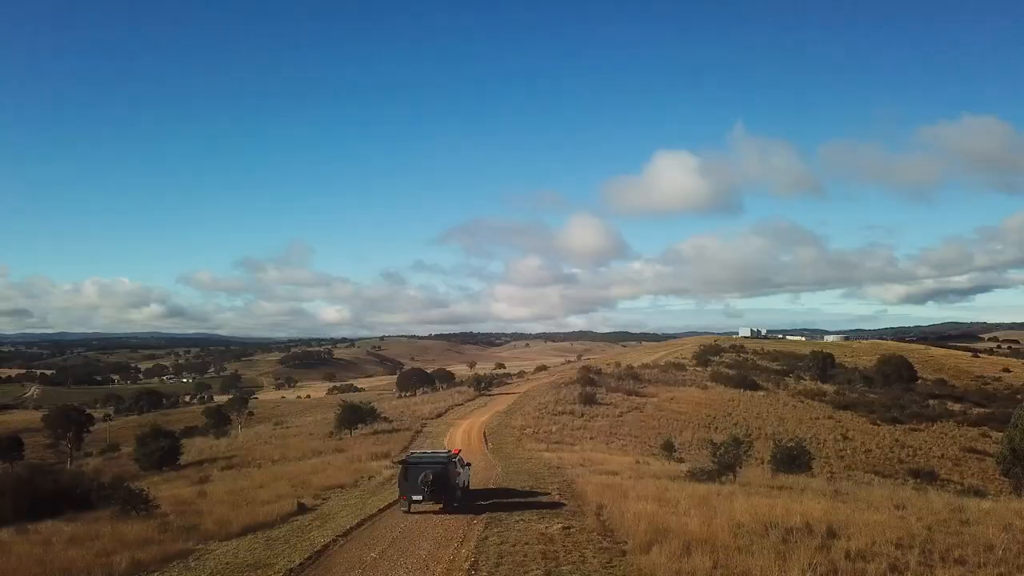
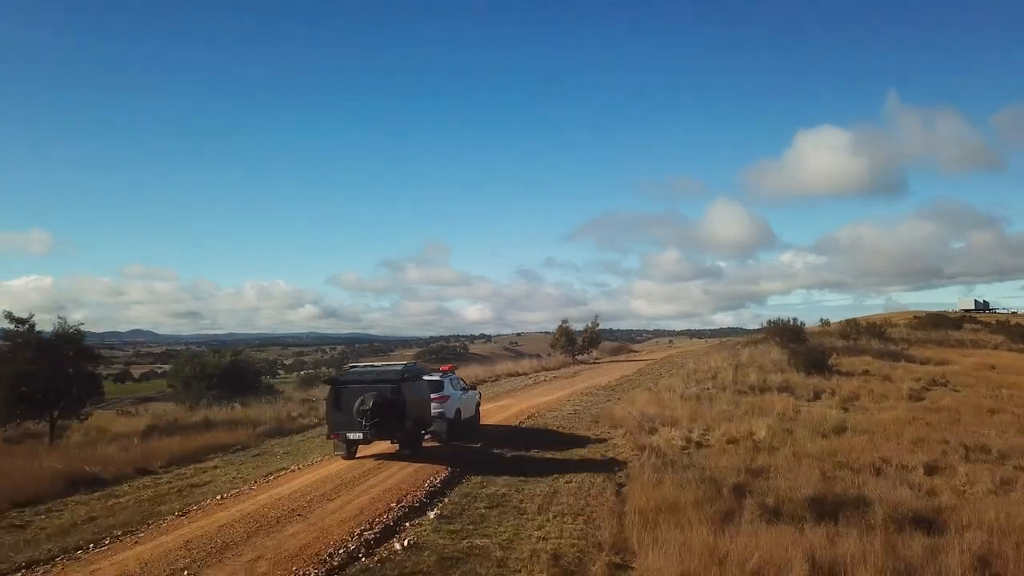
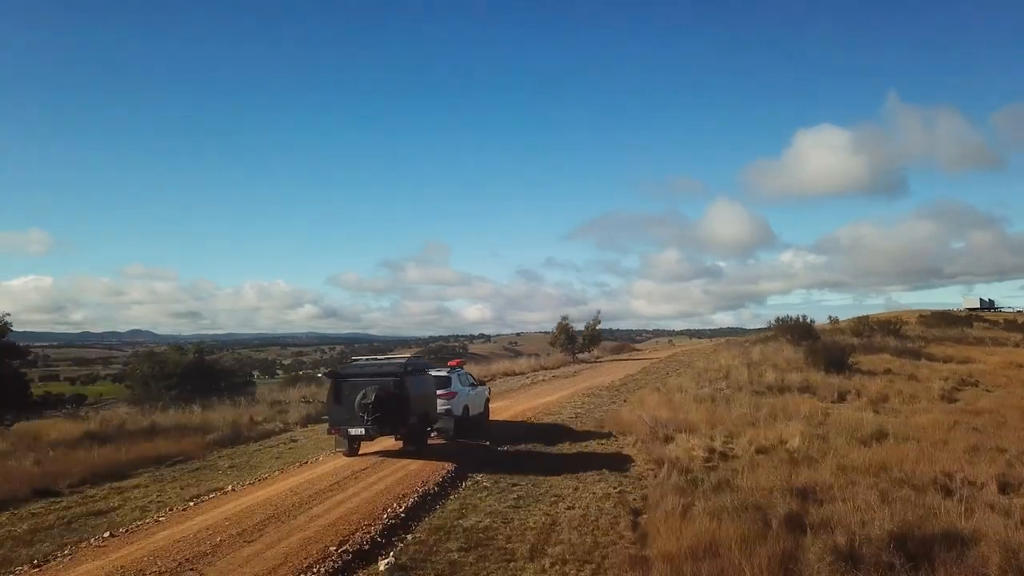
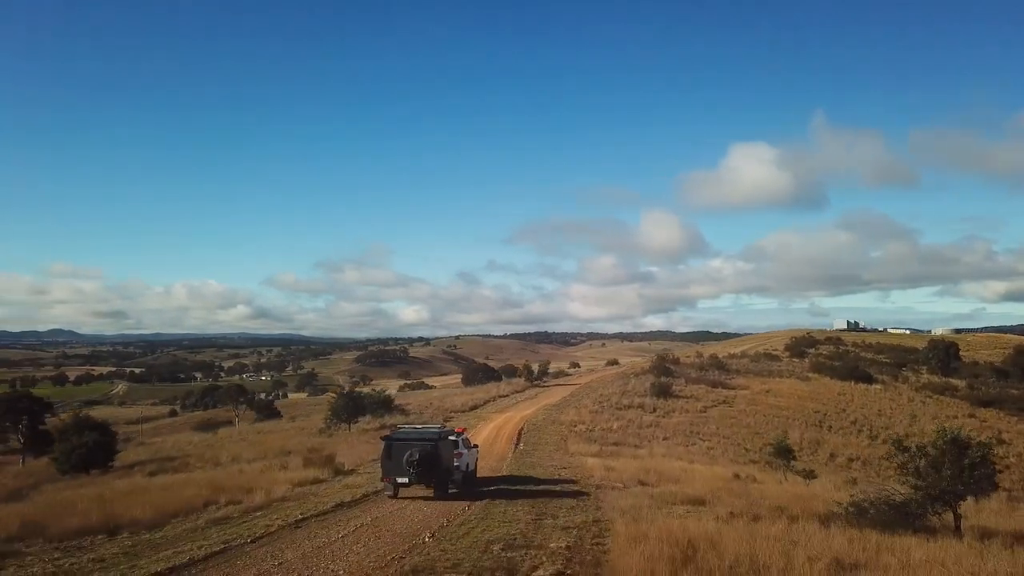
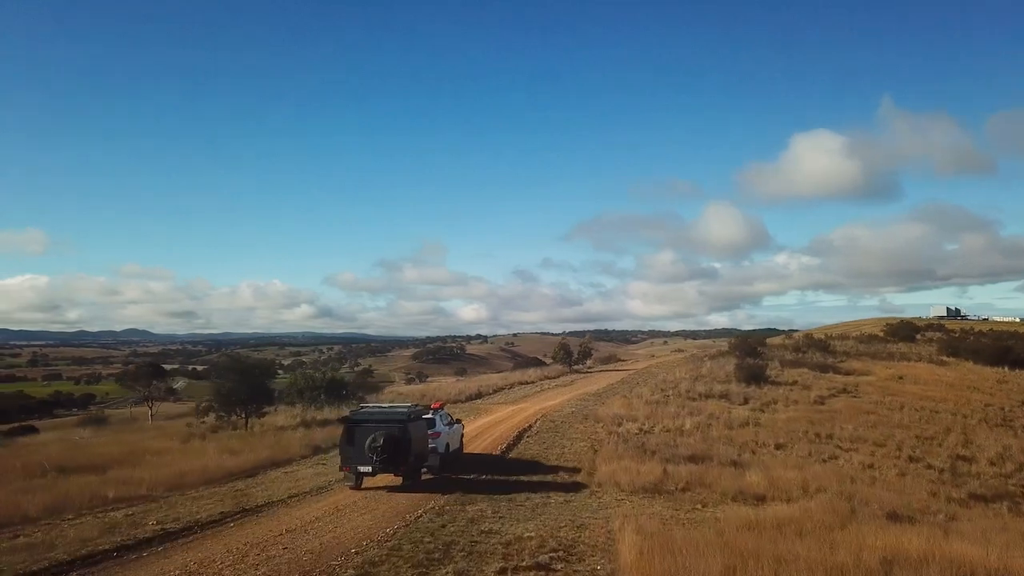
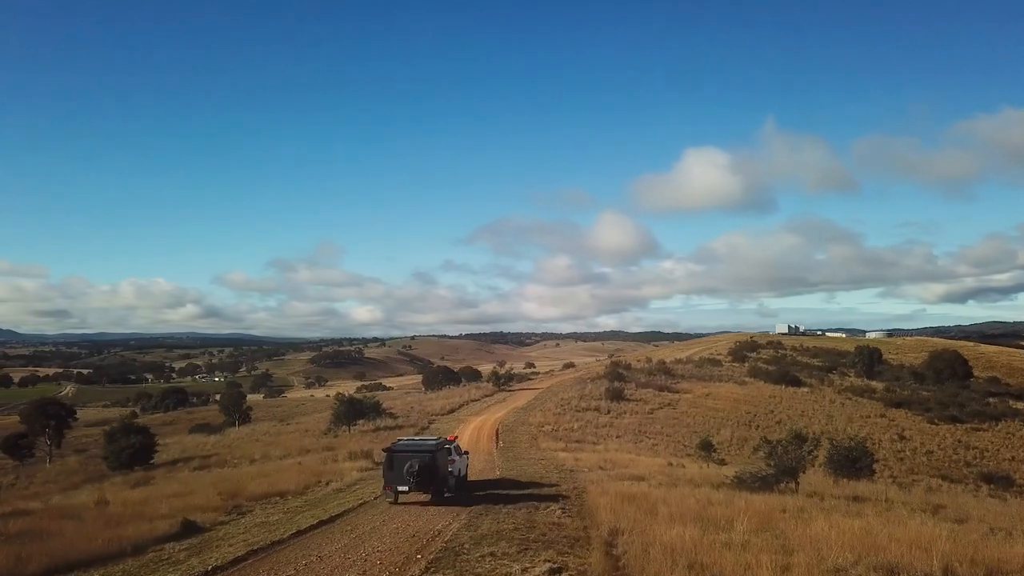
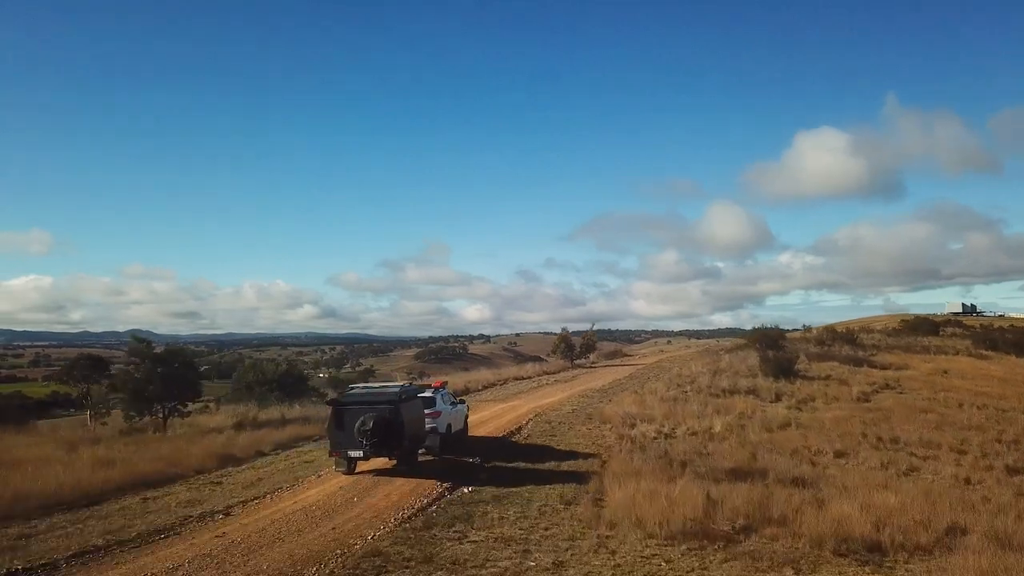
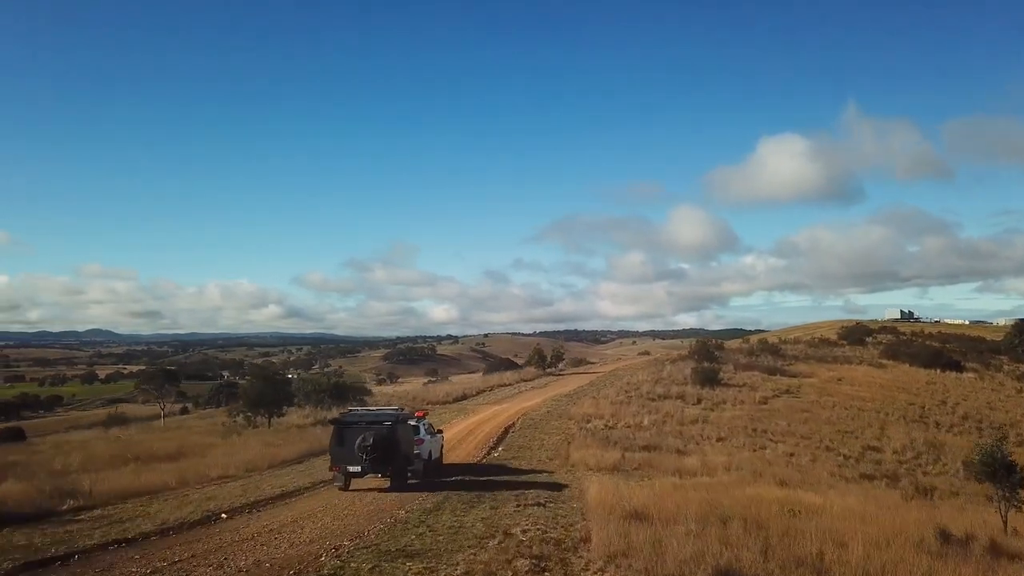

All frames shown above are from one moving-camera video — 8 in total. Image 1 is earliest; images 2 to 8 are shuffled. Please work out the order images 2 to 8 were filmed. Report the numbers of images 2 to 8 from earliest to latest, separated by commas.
6, 4, 8, 5, 7, 2, 3
